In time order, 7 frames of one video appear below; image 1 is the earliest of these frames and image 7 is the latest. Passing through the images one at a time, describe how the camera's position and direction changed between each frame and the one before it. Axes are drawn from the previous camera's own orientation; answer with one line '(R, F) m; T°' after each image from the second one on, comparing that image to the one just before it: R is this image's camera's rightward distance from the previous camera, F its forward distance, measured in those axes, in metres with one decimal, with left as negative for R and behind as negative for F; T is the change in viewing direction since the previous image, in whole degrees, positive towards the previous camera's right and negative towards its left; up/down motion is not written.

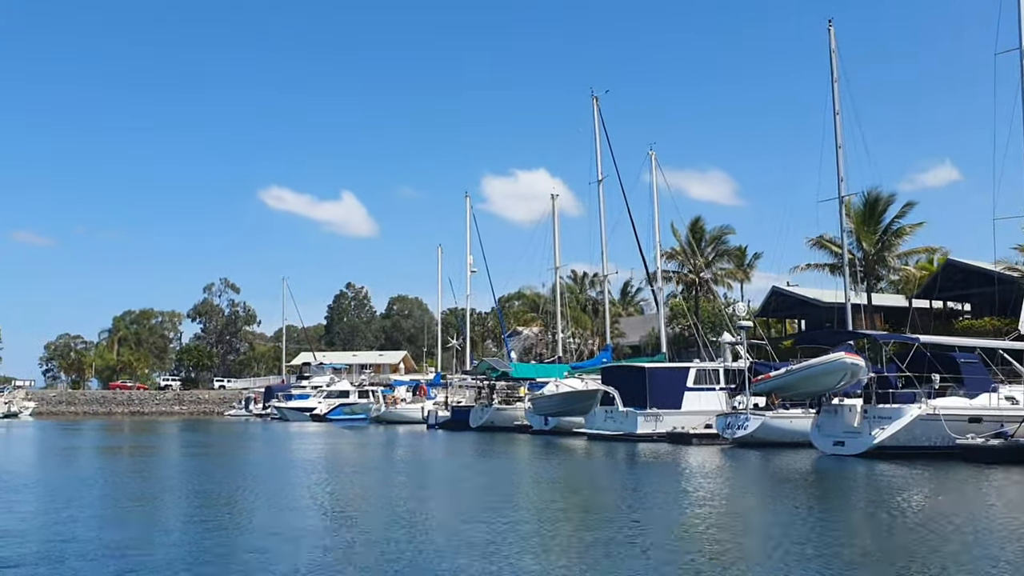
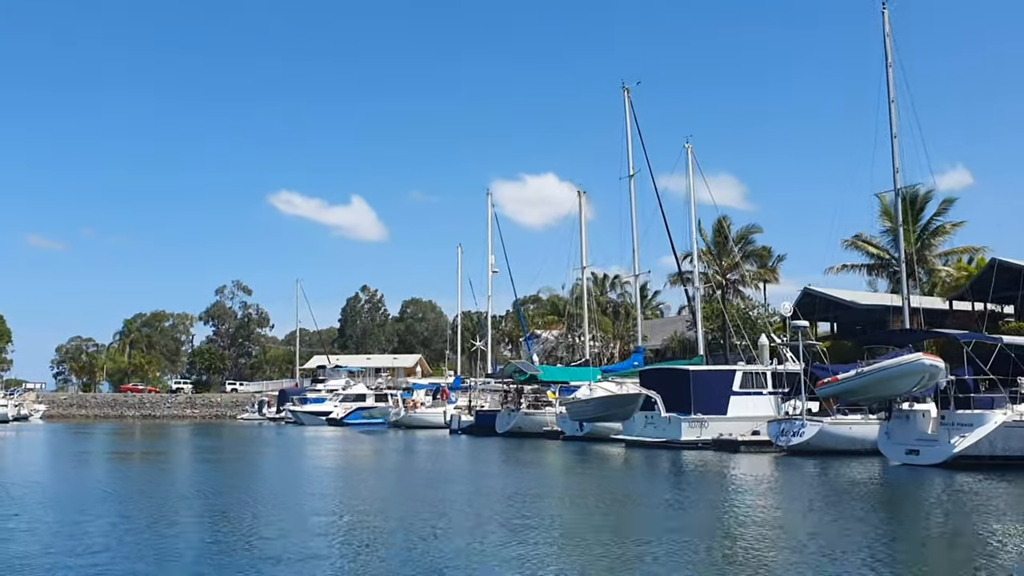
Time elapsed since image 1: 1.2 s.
(-0.9, +1.9) m; -1°
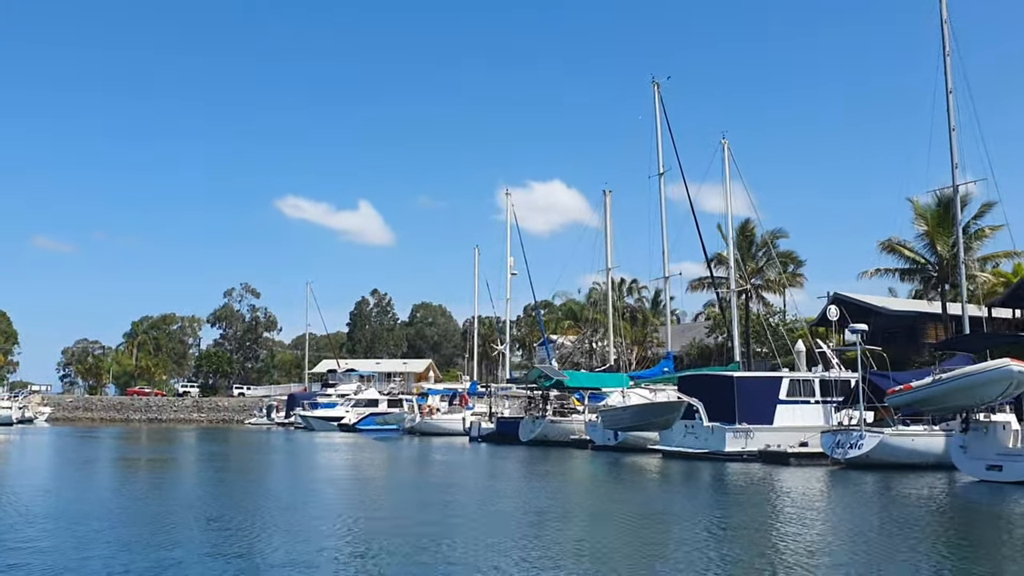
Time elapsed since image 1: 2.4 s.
(-0.9, +1.9) m; 0°
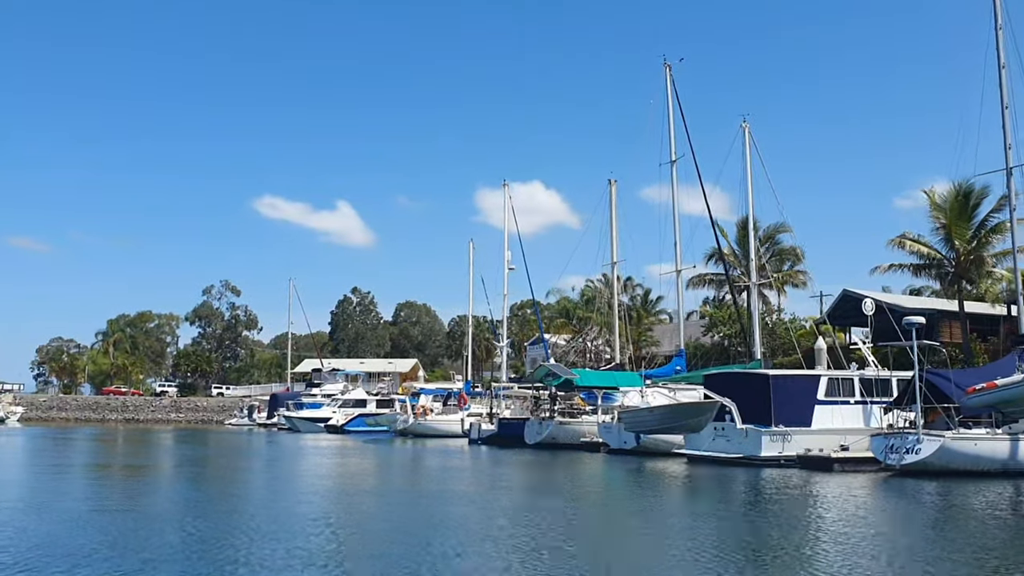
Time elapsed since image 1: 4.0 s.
(-1.1, +2.6) m; +1°
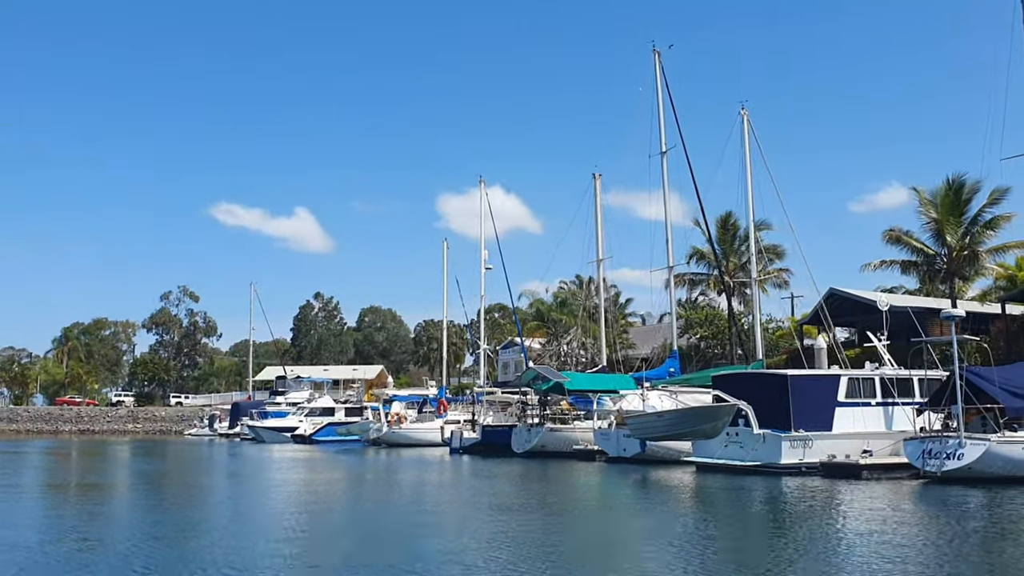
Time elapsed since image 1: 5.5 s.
(-0.9, +2.5) m; +2°
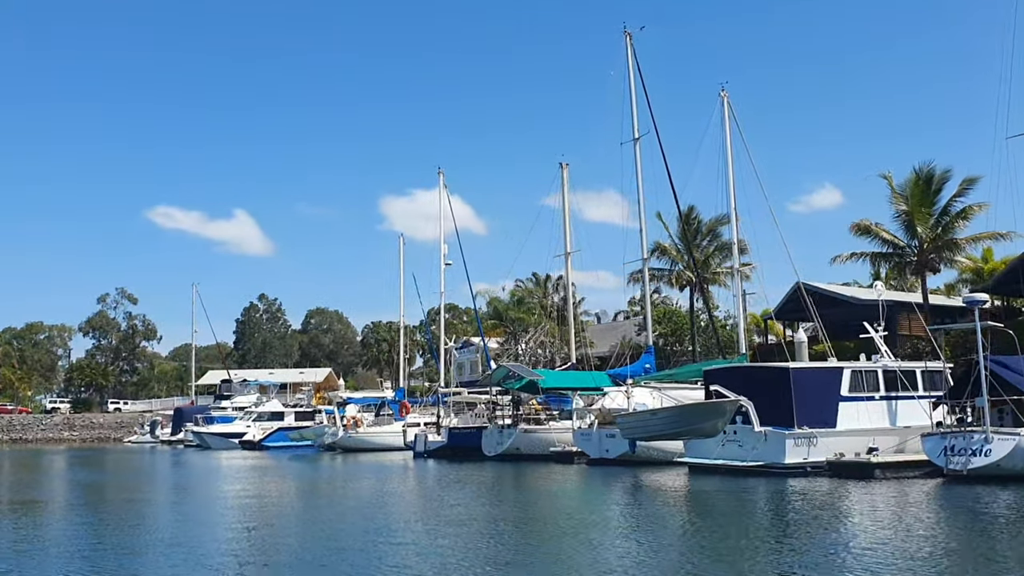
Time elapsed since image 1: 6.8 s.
(-0.9, +2.3) m; +3°
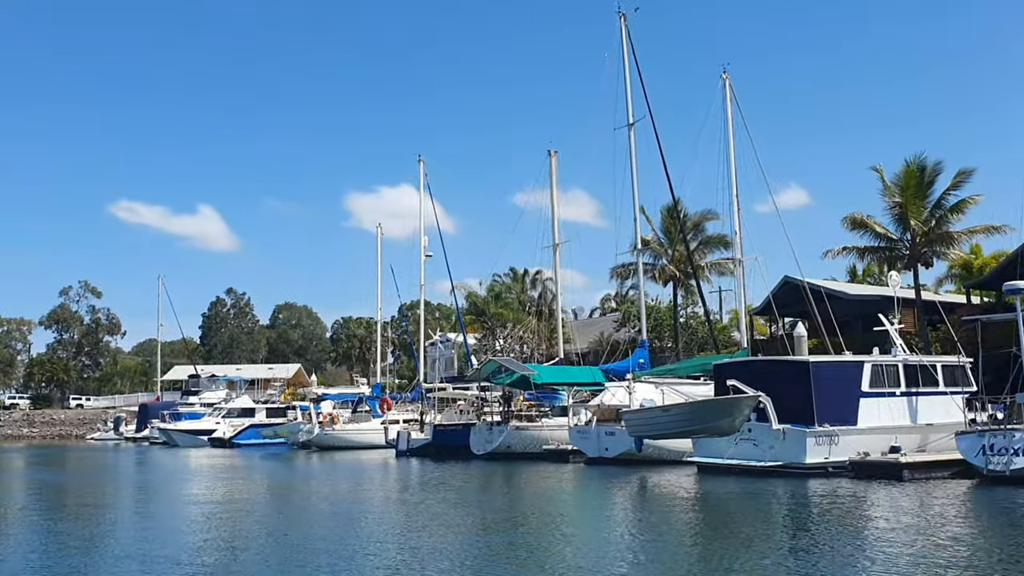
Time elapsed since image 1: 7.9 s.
(-0.8, +1.7) m; +2°
